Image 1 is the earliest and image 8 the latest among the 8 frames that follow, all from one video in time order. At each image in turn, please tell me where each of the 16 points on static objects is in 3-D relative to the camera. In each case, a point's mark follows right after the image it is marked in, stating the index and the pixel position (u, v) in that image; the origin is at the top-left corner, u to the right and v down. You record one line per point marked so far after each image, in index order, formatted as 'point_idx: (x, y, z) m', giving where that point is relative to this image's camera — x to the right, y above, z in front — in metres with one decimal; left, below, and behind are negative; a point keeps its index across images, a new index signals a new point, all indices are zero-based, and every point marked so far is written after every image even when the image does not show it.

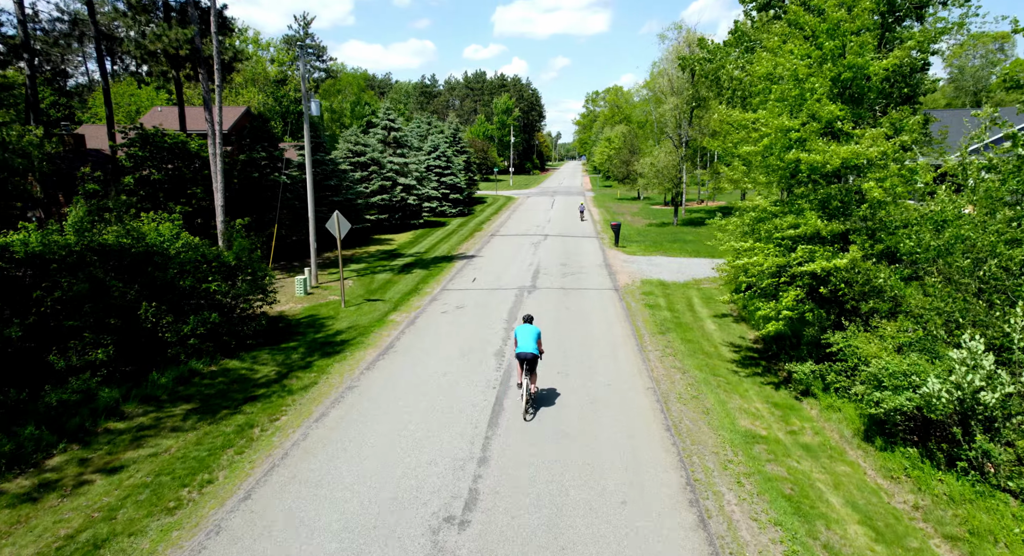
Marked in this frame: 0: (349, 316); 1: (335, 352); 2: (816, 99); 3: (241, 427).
0: (-4.5, -1.1, +16.5) m
1: (-3.9, -1.6, +13.2) m
2: (+5.3, +3.1, +10.3) m
3: (-4.2, -2.3, +9.2) m
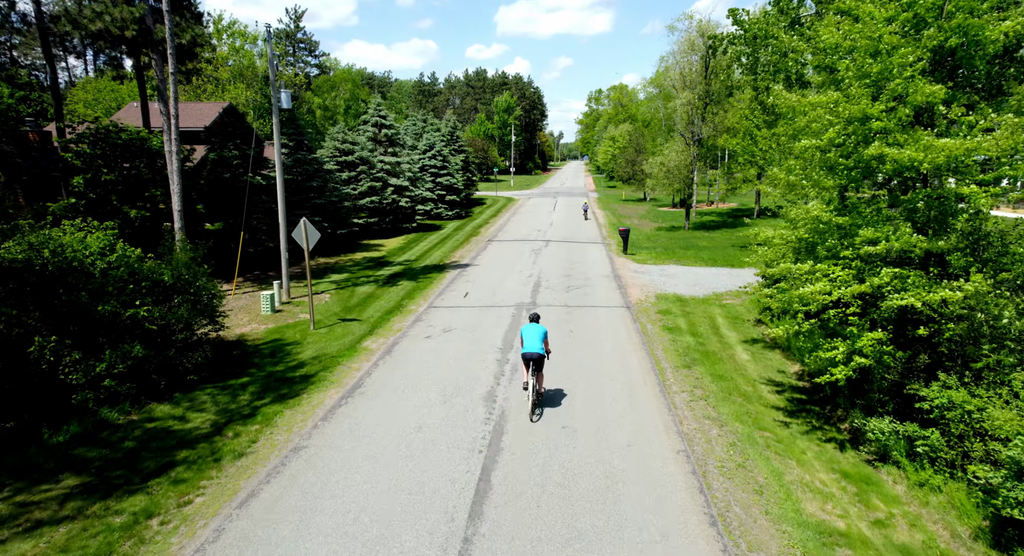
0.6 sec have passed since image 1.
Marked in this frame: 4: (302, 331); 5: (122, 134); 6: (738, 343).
0: (-4.6, -1.5, +14.2) m
1: (-4.0, -2.1, +10.8) m
2: (+5.2, +2.6, +7.9) m
3: (-4.3, -2.7, +6.9) m
4: (-5.3, -1.3, +15.2) m
5: (-12.2, +4.5, +19.0) m
6: (+5.3, -1.5, +14.1) m
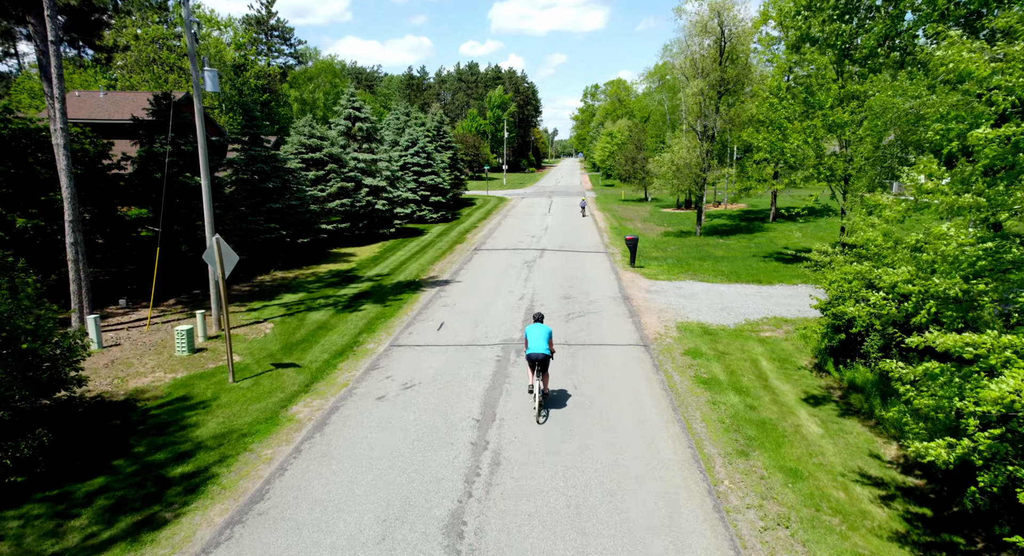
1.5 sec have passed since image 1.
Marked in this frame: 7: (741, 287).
0: (-4.8, -2.2, +10.5) m
1: (-4.2, -2.8, +7.1) m
2: (+4.9, +2.0, +4.3) m
3: (-4.5, -3.4, +3.2) m
4: (-5.6, -2.0, +11.5) m
5: (-12.6, +3.9, +15.1) m
6: (+5.0, -2.2, +10.5) m
7: (+7.6, -0.3, +20.0) m
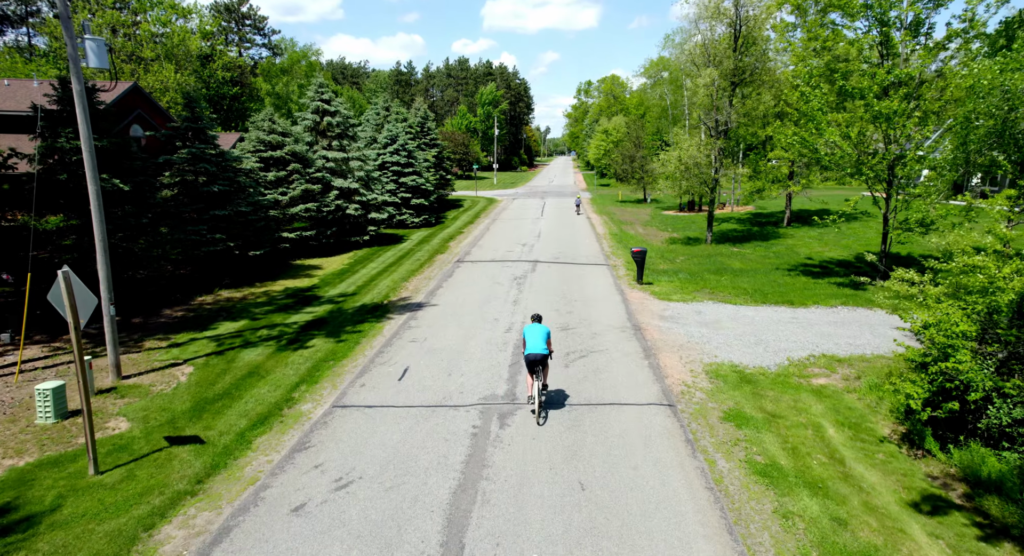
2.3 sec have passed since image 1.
0: (-5.1, -2.8, +7.1) m
1: (-4.4, -3.4, +3.8) m
2: (+4.7, +1.3, +1.0) m
3: (-4.7, -4.1, -0.2) m
4: (-5.8, -2.6, +8.1) m
5: (-12.9, +3.2, +11.7) m
6: (+4.7, -2.8, +7.2) m
7: (+7.2, -0.9, +16.8) m
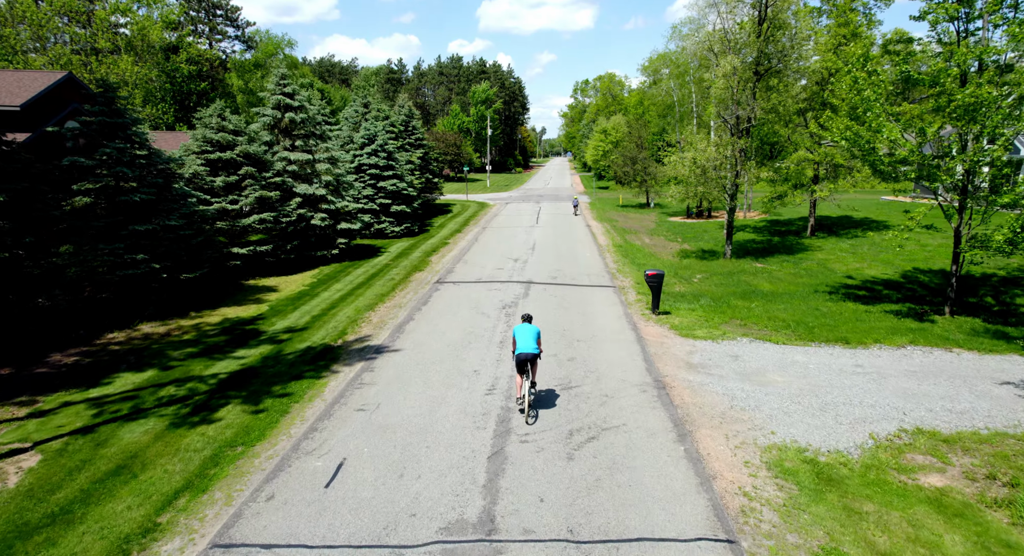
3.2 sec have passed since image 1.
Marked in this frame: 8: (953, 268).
0: (-5.3, -3.6, +3.5) m
1: (-4.7, -4.2, +0.1) m
2: (+4.5, +0.6, -2.5) m
3: (-4.9, -4.8, -3.8) m
4: (-6.1, -3.4, +4.5) m
5: (-13.2, +2.4, +8.0) m
6: (+4.5, -3.6, +3.7) m
7: (+6.9, -1.7, +13.2) m
8: (+11.5, +0.3, +15.8) m
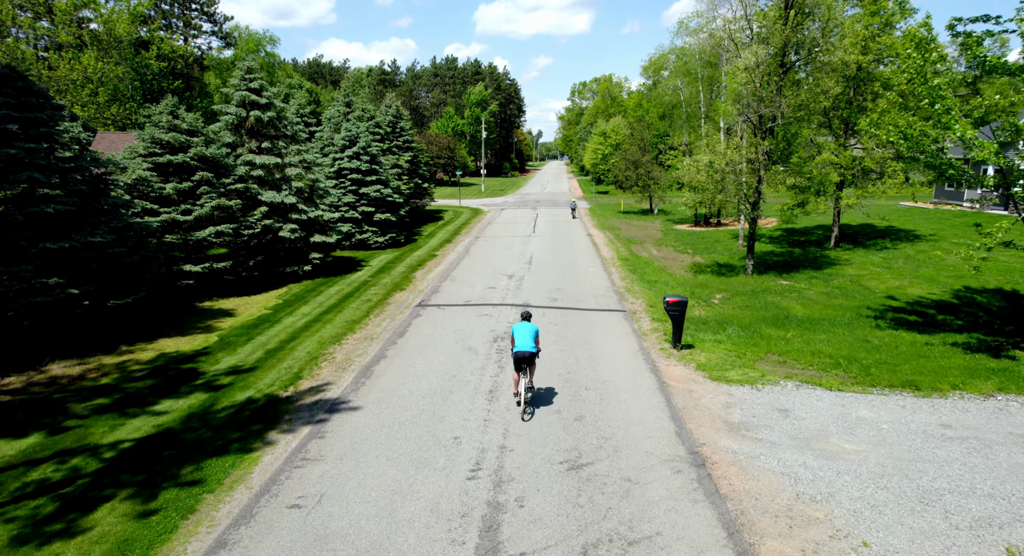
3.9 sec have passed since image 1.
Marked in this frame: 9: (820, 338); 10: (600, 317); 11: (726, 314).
0: (-5.4, -4.1, +0.7) m
1: (-4.7, -4.7, -2.7) m
2: (+4.5, +0.1, -5.2) m
3: (-4.9, -5.3, -6.6) m
4: (-6.2, -3.9, +1.7) m
5: (-13.3, +1.8, +5.2) m
6: (+4.4, -4.1, +0.9) m
7: (+6.7, -2.3, +10.5) m
8: (+11.3, -0.3, +13.1) m
9: (+7.6, -1.4, +14.7) m
10: (+2.3, -1.0, +16.3) m
11: (+6.1, -0.9, +17.4) m
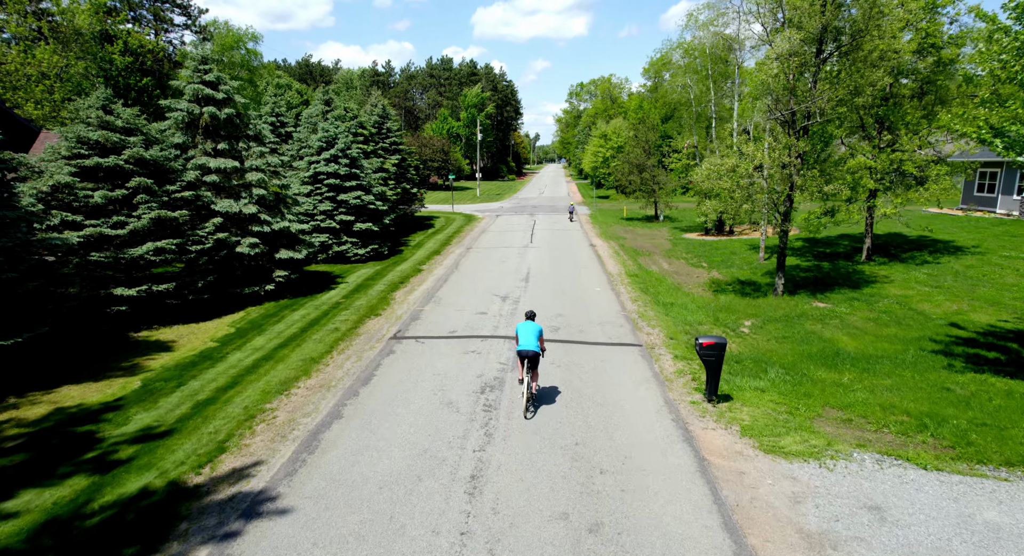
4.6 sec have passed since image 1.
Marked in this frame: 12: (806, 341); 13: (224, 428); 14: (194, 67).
0: (-5.5, -4.7, -2.3) m
1: (-4.8, -5.2, -5.6) m
2: (+4.4, -0.4, -8.1) m
3: (-5.0, -5.9, -9.6) m
4: (-6.3, -4.5, -1.3) m
5: (-13.4, +1.2, +2.3) m
6: (+4.3, -4.7, -2.0) m
7: (+6.6, -2.9, +7.6) m
8: (+11.2, -0.9, +10.2) m
9: (+7.4, -2.1, +11.8) m
10: (+2.2, -1.7, +13.4) m
11: (+5.9, -1.6, +14.5) m
12: (+7.4, -1.5, +15.1) m
13: (-4.8, -2.4, +10.0) m
14: (-9.9, +6.5, +18.8) m
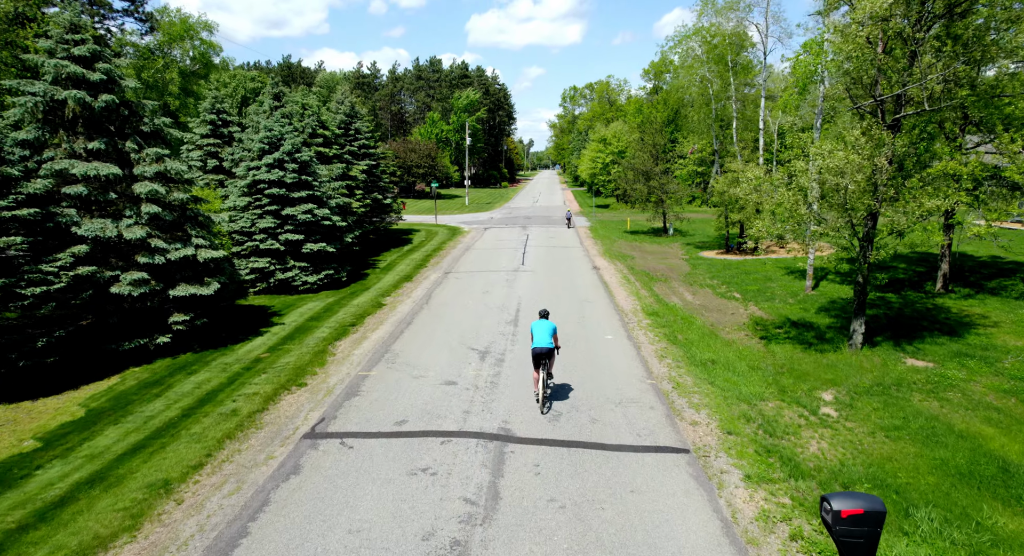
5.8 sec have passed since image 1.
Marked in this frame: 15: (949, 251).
0: (-5.7, -5.6, -7.6) m
1: (-5.0, -6.1, -10.9) m
2: (+4.2, -1.3, -13.3) m
3: (-5.1, -6.7, -14.9) m
4: (-6.5, -5.4, -6.6) m
5: (-13.7, +0.3, -3.1) m
6: (+4.1, -5.5, -7.2) m
7: (+6.3, -3.9, +2.4) m
8: (+10.9, -1.9, +5.1) m
9: (+7.1, -3.1, +6.6) m
10: (+1.8, -2.7, +8.1) m
11: (+5.6, -2.6, +9.3) m
12: (+7.0, -2.6, +9.9) m
13: (-5.1, -3.4, +4.7) m
14: (-10.3, +5.4, +13.5) m
15: (+14.2, +0.8, +19.6) m
